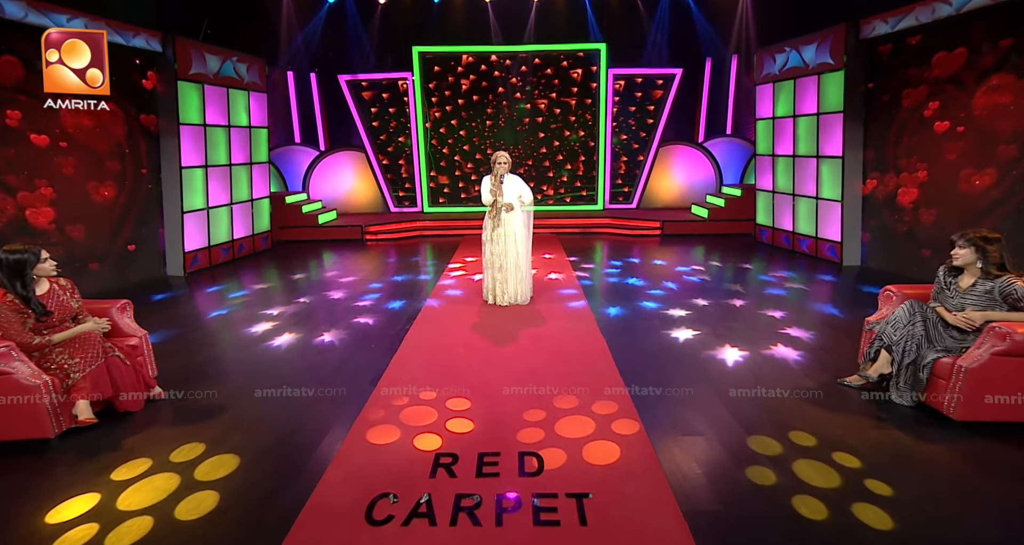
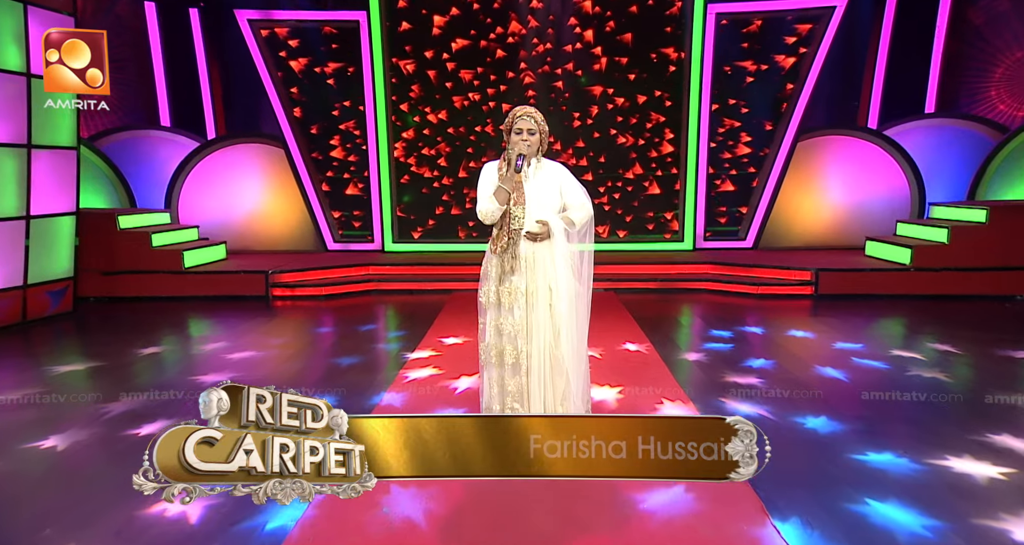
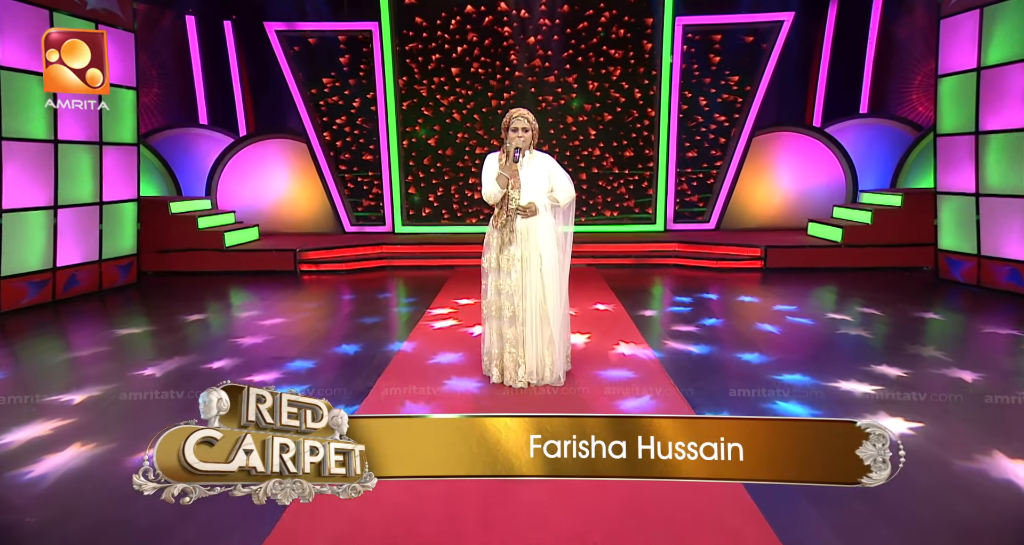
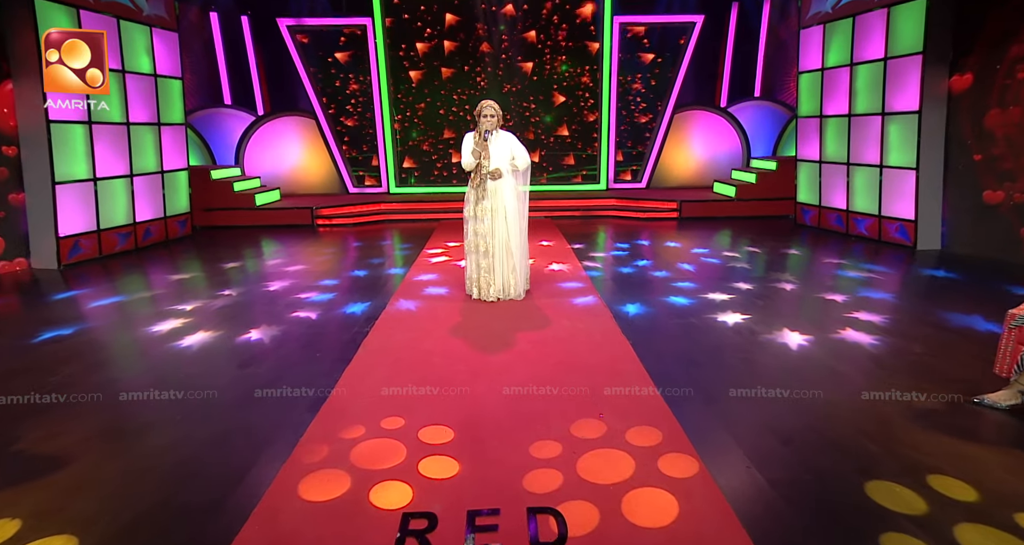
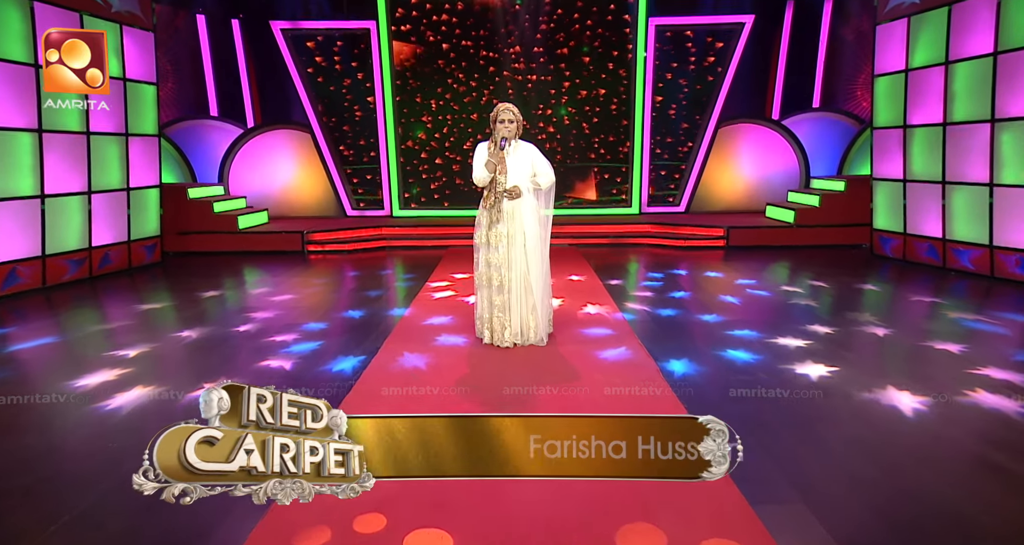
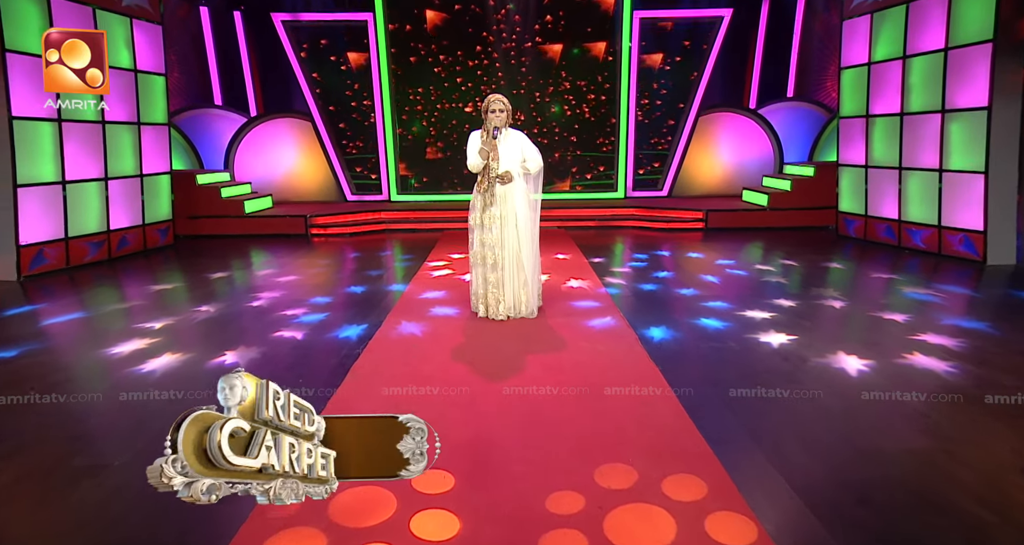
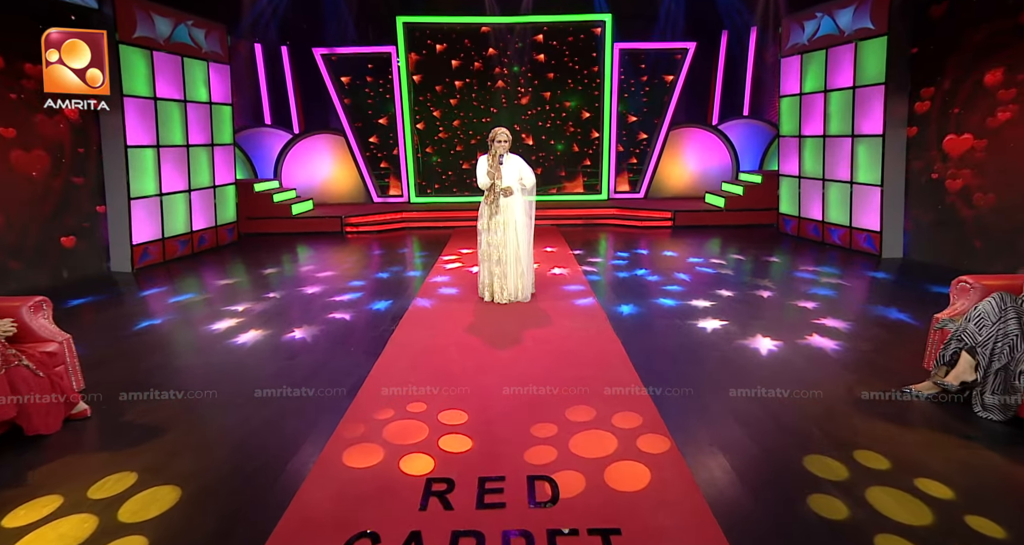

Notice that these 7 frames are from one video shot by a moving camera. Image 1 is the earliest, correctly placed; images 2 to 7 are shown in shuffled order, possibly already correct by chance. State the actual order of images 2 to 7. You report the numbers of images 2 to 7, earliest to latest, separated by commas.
7, 4, 6, 5, 3, 2
